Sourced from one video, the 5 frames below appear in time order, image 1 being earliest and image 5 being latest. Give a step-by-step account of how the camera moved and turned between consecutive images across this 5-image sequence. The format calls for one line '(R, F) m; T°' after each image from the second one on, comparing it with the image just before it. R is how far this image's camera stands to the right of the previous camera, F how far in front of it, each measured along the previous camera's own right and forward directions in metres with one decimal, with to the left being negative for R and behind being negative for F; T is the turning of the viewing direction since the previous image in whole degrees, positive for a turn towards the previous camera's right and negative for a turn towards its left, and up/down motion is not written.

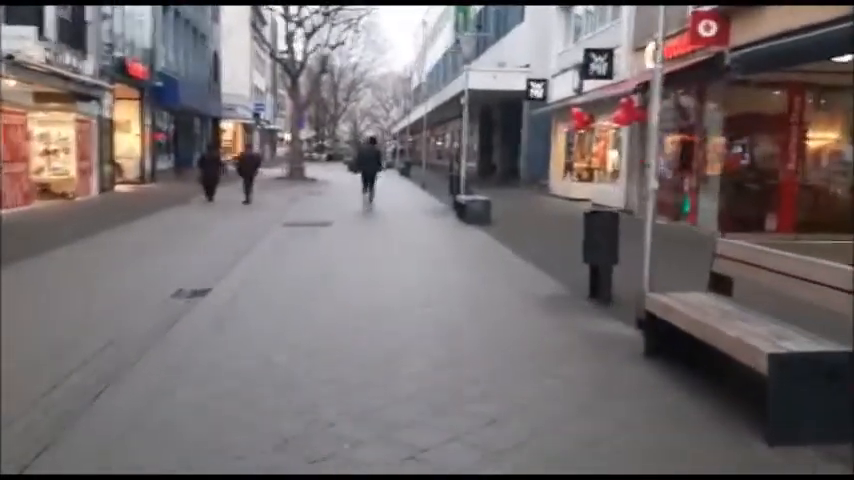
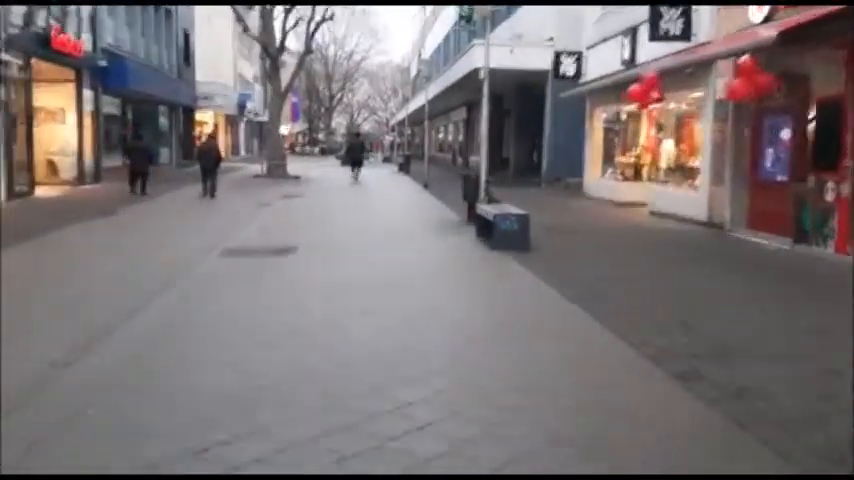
(-0.1, +5.3) m; 0°
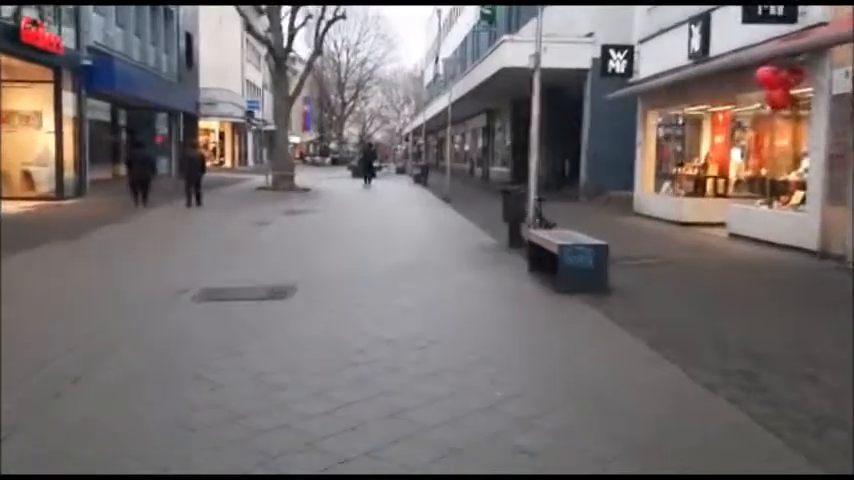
(-0.4, +2.8) m; -1°
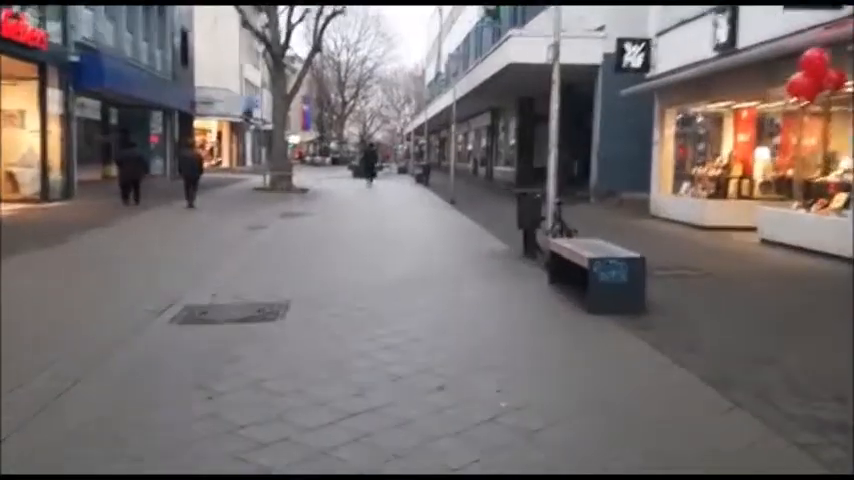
(-0.1, +1.0) m; 0°
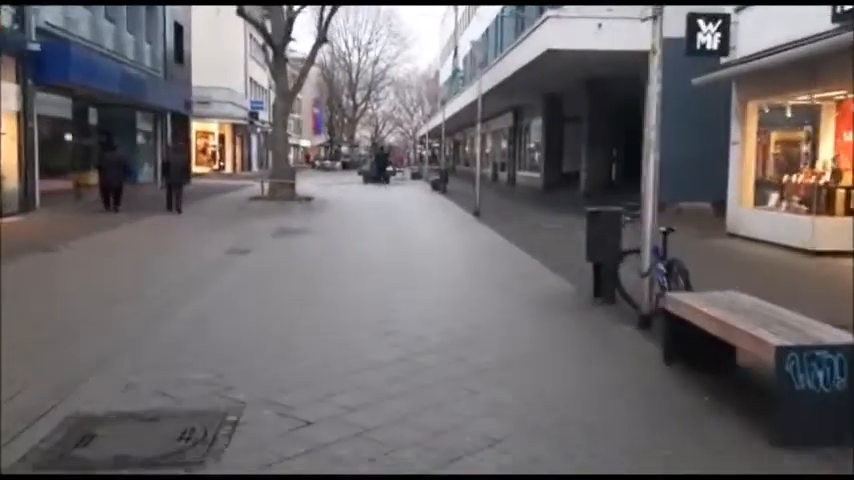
(-0.2, +3.2) m; -1°
